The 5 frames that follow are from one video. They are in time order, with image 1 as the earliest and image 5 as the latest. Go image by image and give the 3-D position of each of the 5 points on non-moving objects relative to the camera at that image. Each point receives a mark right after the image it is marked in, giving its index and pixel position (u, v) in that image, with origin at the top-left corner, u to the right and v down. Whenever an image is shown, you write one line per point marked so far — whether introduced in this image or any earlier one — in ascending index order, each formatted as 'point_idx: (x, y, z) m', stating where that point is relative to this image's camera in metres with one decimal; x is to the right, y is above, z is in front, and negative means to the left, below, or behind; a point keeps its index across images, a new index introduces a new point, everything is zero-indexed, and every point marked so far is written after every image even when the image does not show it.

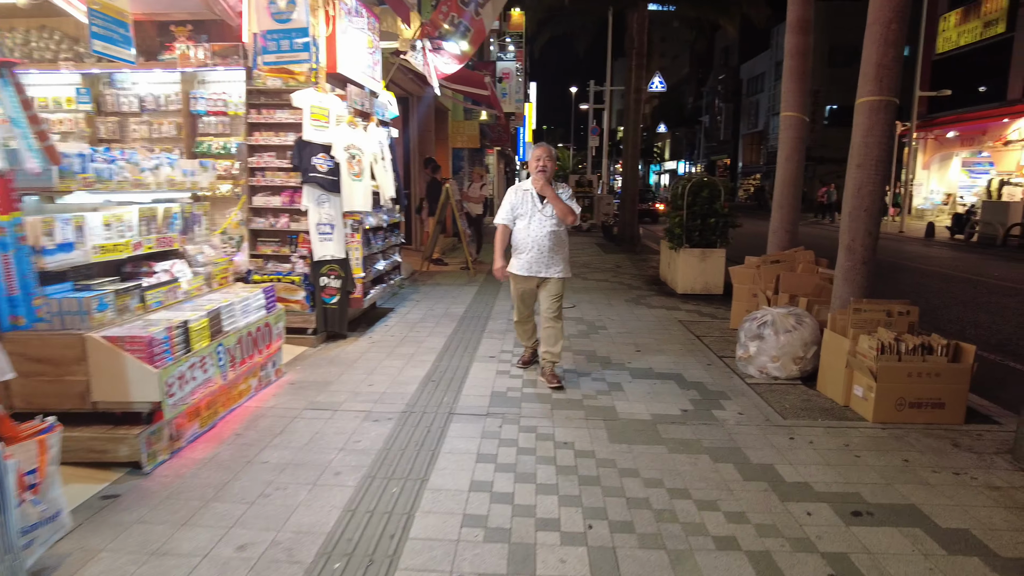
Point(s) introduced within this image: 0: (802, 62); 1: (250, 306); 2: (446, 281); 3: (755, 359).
0: (+2.7, +2.1, +6.3) m
1: (-1.8, -0.1, +4.6) m
2: (-1.0, +0.1, +10.5) m
3: (+2.0, -0.6, +5.4) m
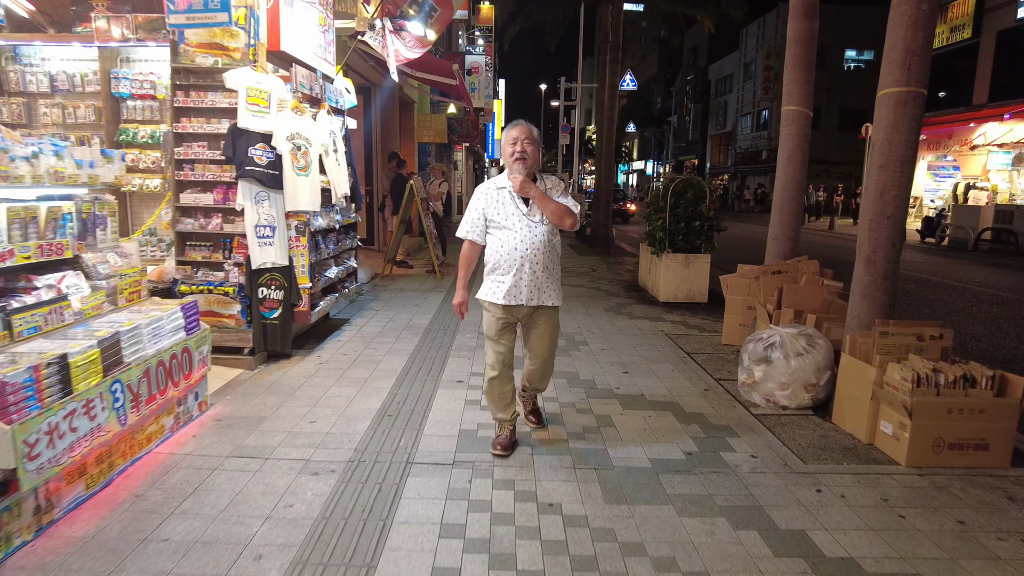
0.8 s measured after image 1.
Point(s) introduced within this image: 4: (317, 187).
0: (+2.5, +2.0, +5.7) m
1: (-2.0, -0.2, +3.7) m
2: (-1.5, 0.0, +9.6) m
3: (+1.8, -0.7, +4.8) m
4: (-1.6, +0.8, +5.5) m
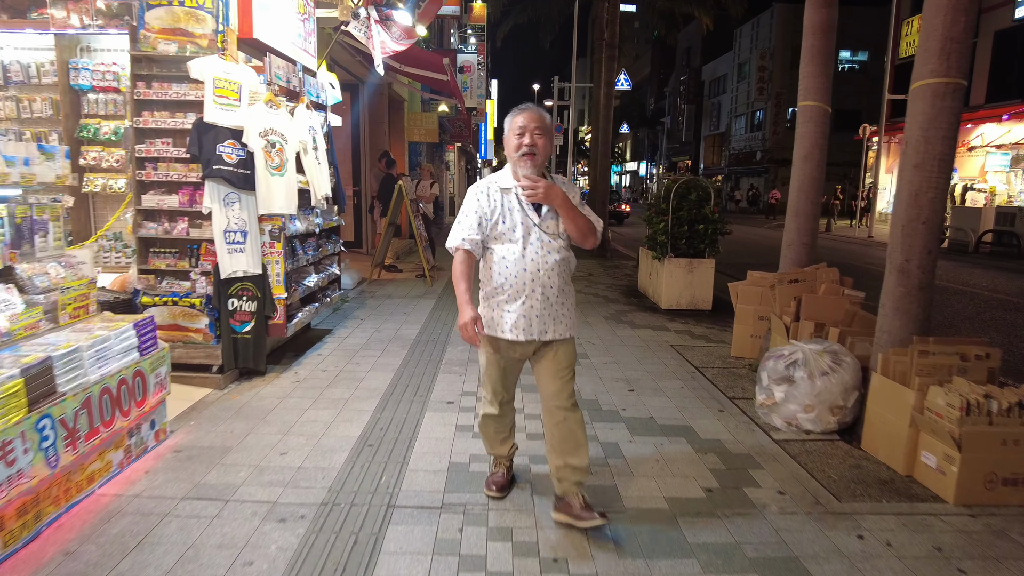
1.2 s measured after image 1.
0: (+2.5, +2.0, +5.3) m
1: (-2.0, -0.3, +3.3) m
2: (-1.6, -0.1, +9.2) m
3: (+1.7, -0.8, +4.4) m
4: (-1.7, +0.8, +5.1) m
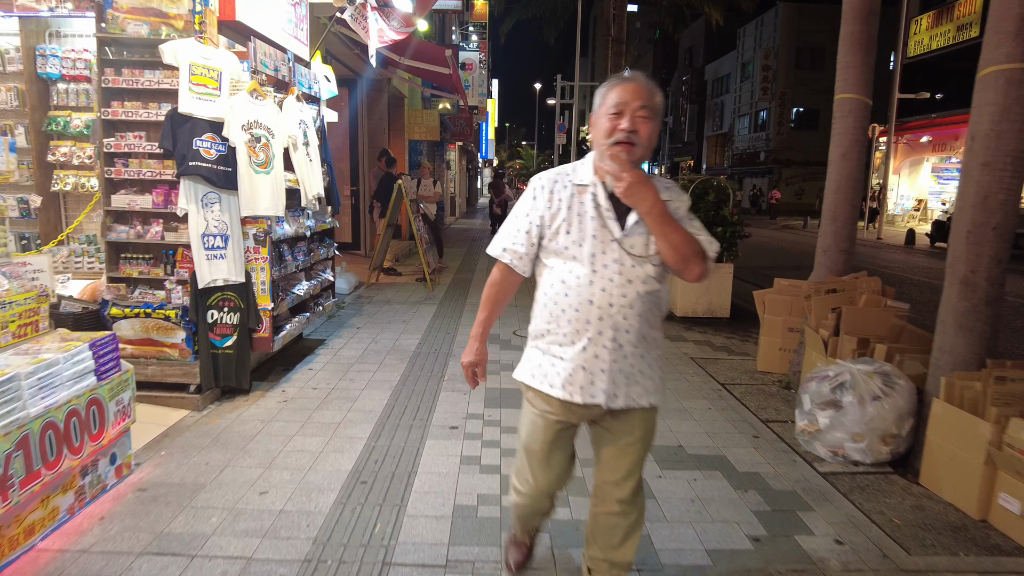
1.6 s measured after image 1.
0: (+2.5, +1.9, +4.8) m
1: (-1.9, -0.4, +2.8) m
2: (-1.5, -0.1, +8.7) m
3: (+1.8, -0.9, +3.9) m
4: (-1.6, +0.7, +4.6) m
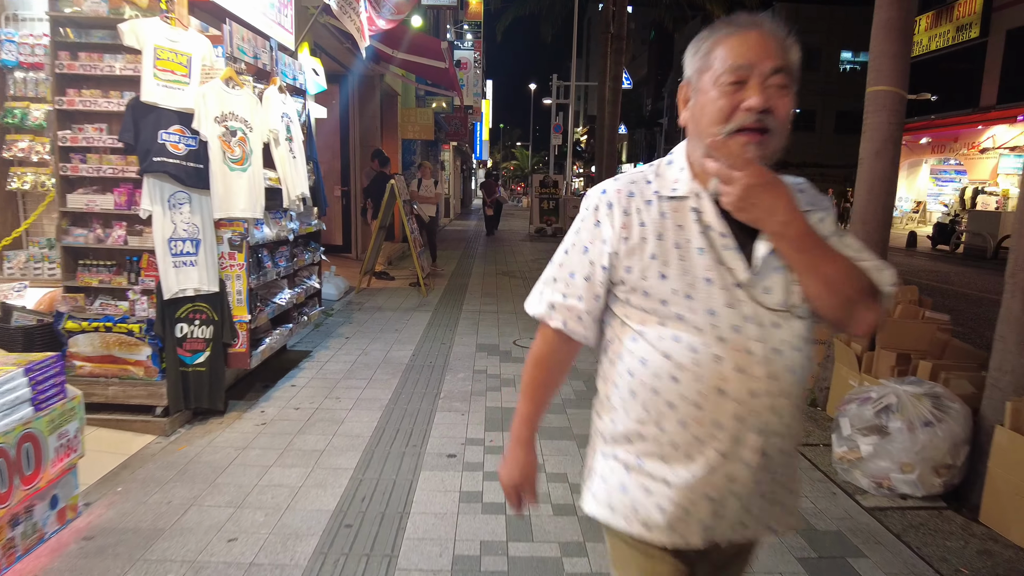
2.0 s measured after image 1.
0: (+2.6, +1.8, +4.4) m
1: (-1.9, -0.4, +2.3) m
2: (-1.5, -0.2, +8.3) m
3: (+1.8, -0.9, +3.5) m
4: (-1.6, +0.6, +4.1) m
